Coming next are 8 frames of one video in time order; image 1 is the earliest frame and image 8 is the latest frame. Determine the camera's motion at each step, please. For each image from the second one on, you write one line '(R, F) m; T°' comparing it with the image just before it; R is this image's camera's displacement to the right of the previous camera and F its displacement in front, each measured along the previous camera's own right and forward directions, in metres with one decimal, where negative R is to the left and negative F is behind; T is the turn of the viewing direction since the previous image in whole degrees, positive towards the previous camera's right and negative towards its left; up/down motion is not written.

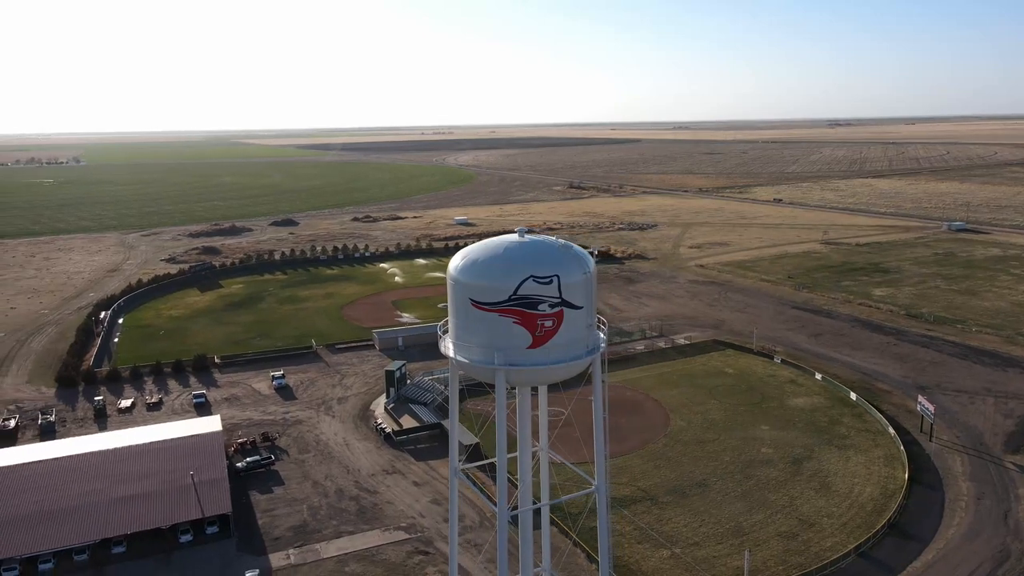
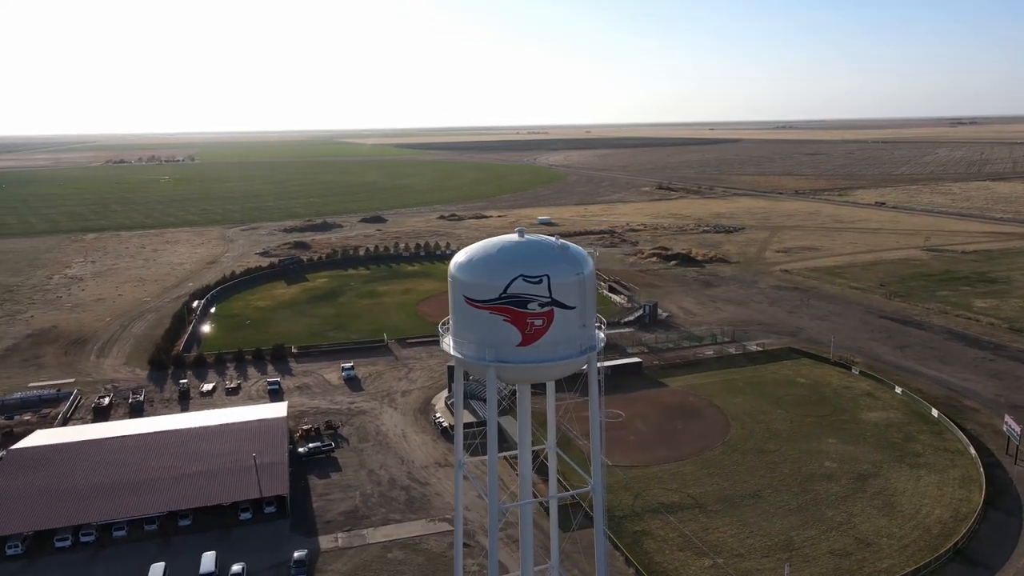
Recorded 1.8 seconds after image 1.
(+1.2, -0.1) m; -7°
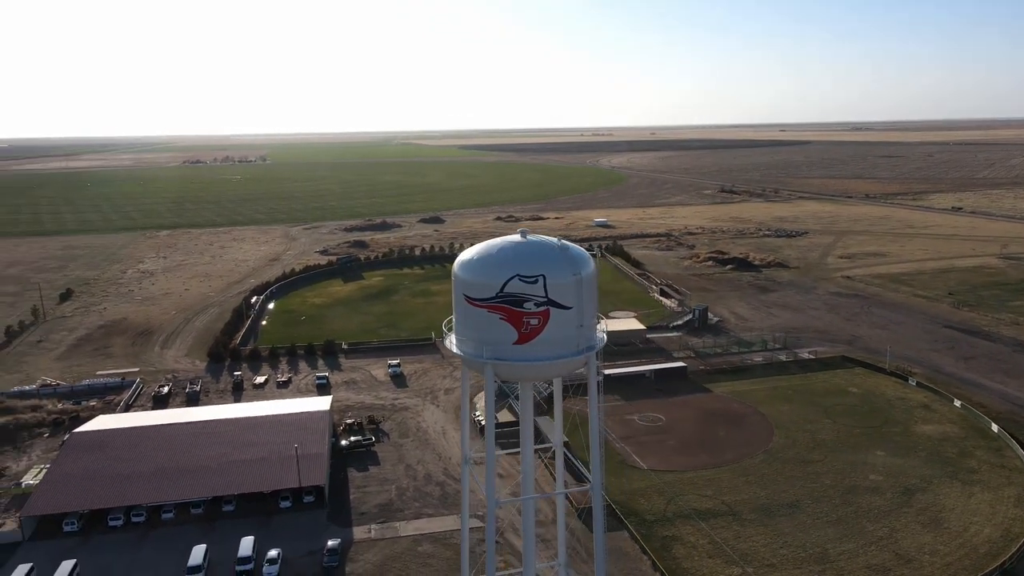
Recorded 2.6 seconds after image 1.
(+0.8, -0.2) m; -5°
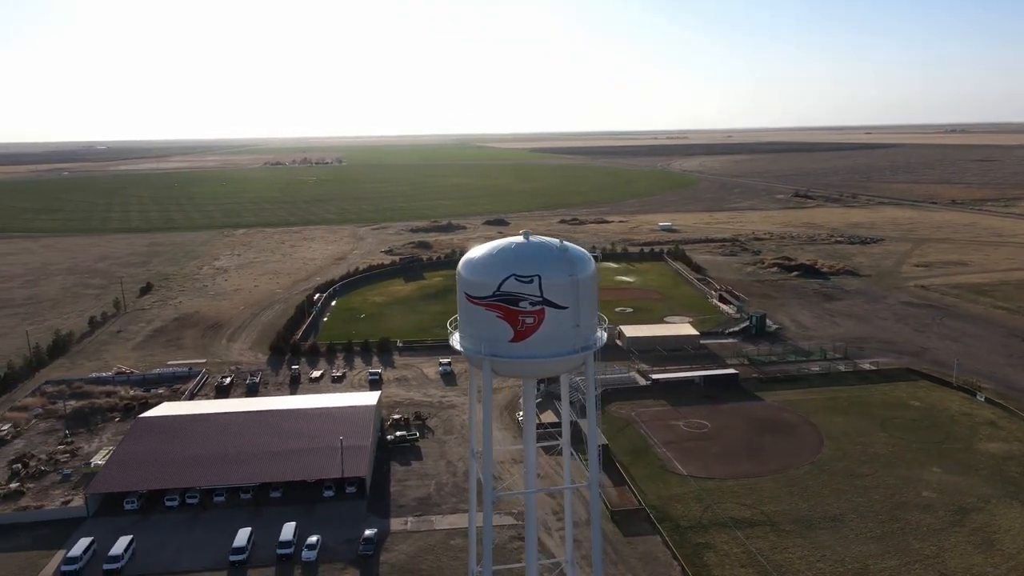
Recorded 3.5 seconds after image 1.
(+0.9, -0.3) m; -5°
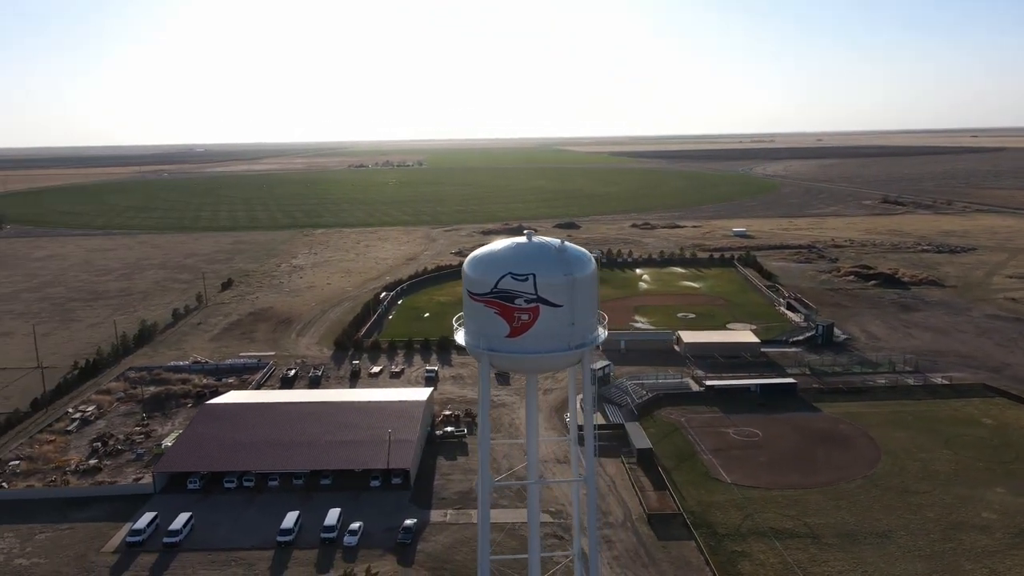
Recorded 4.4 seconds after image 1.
(+1.1, -0.4) m; -6°
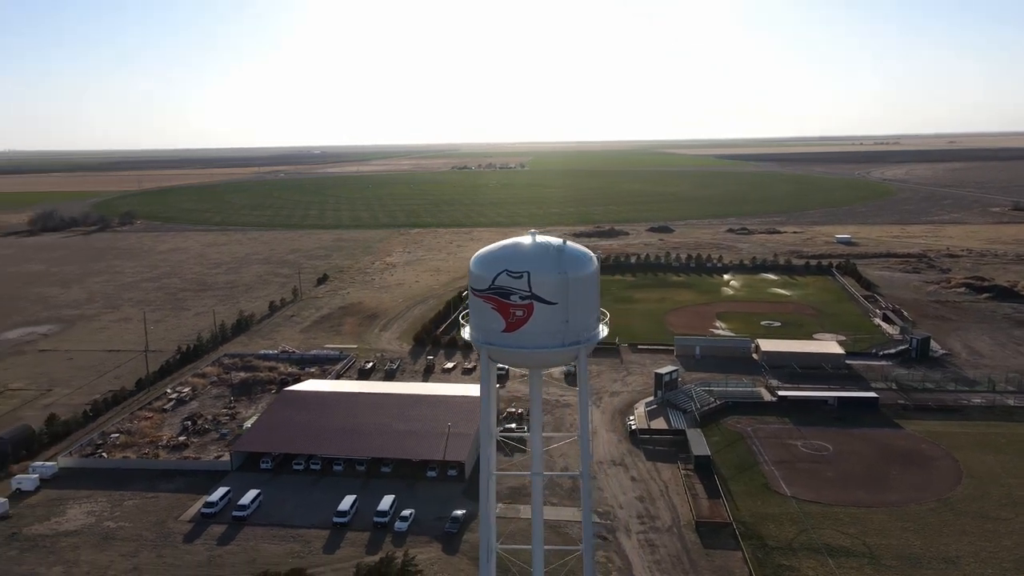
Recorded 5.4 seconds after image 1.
(+1.5, -0.3) m; -8°
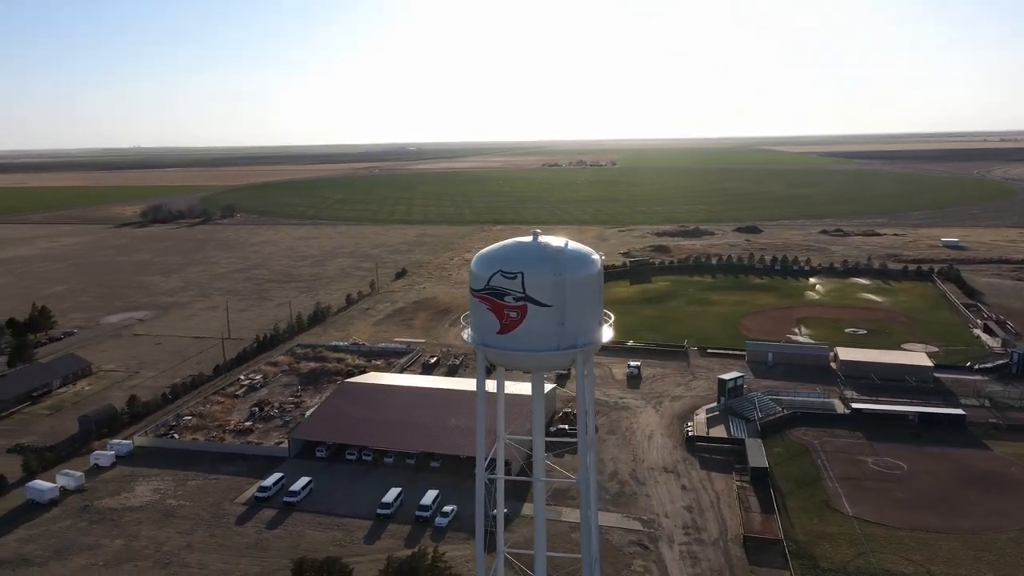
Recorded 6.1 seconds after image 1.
(+1.3, +0.3) m; -7°
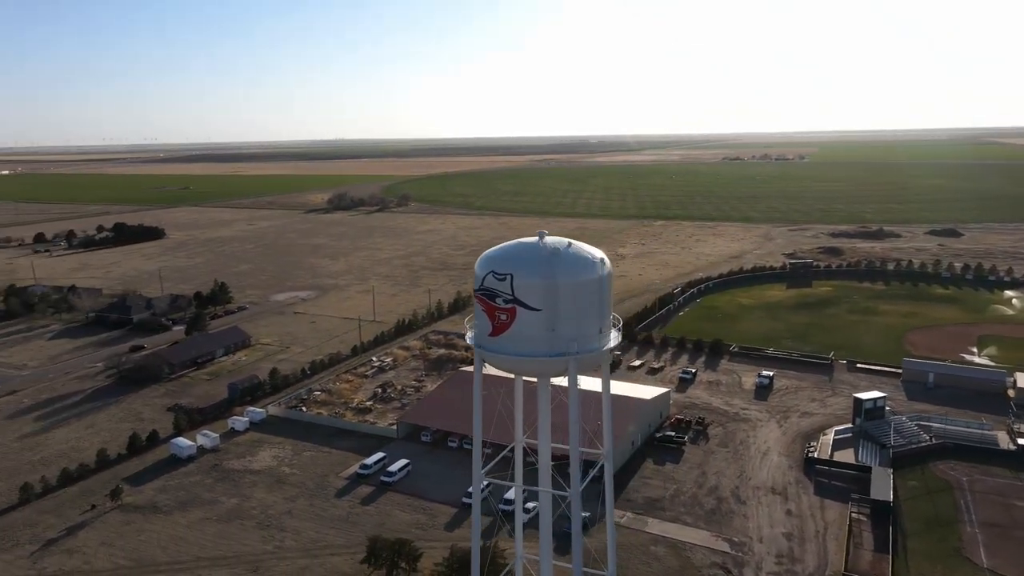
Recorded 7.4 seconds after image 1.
(+2.4, +0.6) m; -13°
